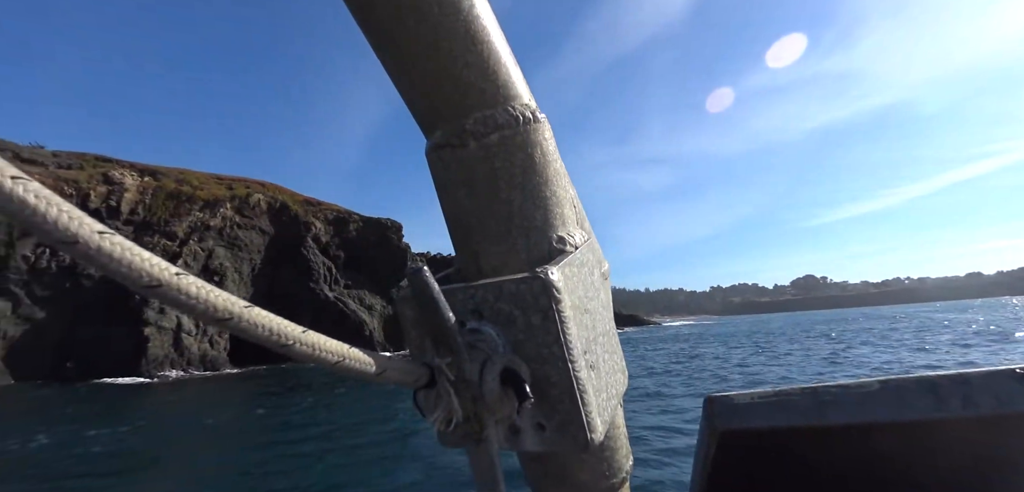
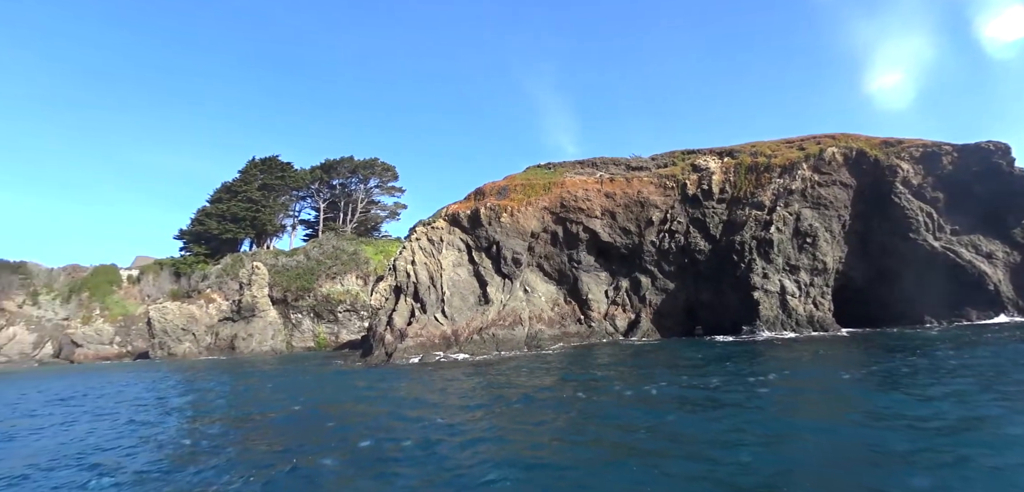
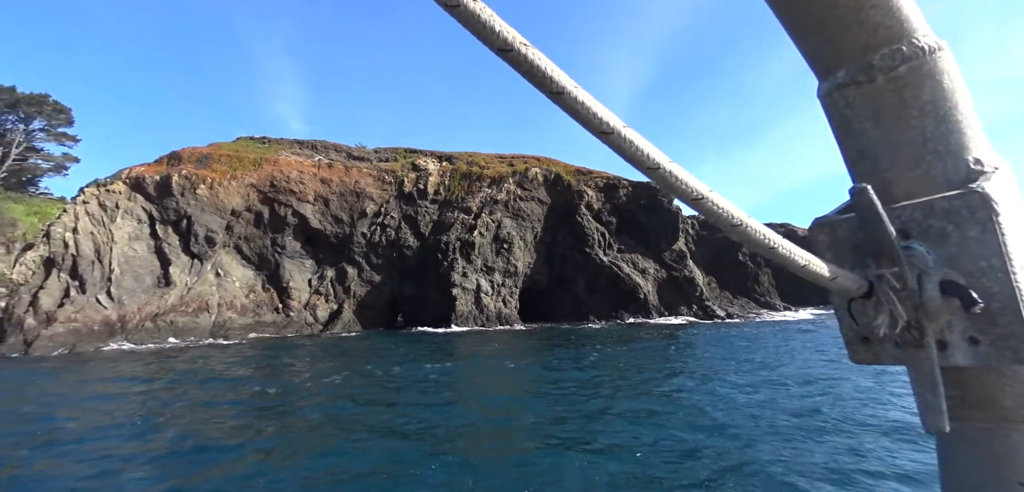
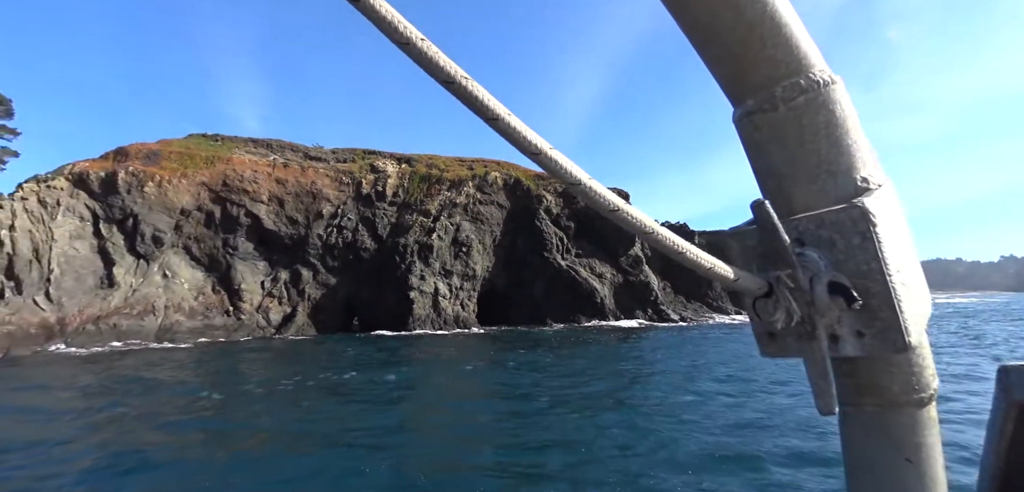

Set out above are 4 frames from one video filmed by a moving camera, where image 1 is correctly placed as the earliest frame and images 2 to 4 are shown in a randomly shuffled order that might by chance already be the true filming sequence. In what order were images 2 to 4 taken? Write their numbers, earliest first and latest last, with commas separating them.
4, 3, 2
